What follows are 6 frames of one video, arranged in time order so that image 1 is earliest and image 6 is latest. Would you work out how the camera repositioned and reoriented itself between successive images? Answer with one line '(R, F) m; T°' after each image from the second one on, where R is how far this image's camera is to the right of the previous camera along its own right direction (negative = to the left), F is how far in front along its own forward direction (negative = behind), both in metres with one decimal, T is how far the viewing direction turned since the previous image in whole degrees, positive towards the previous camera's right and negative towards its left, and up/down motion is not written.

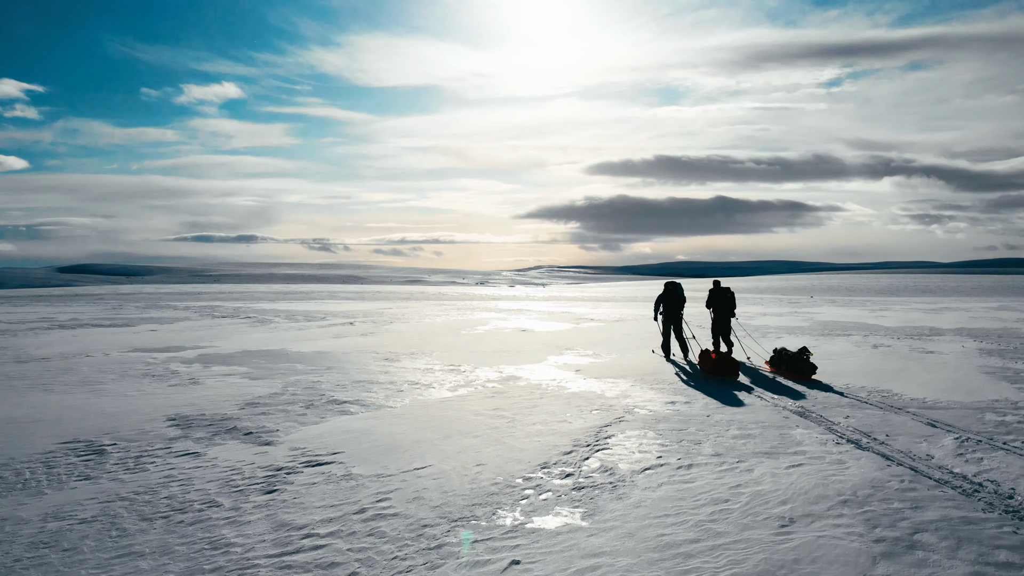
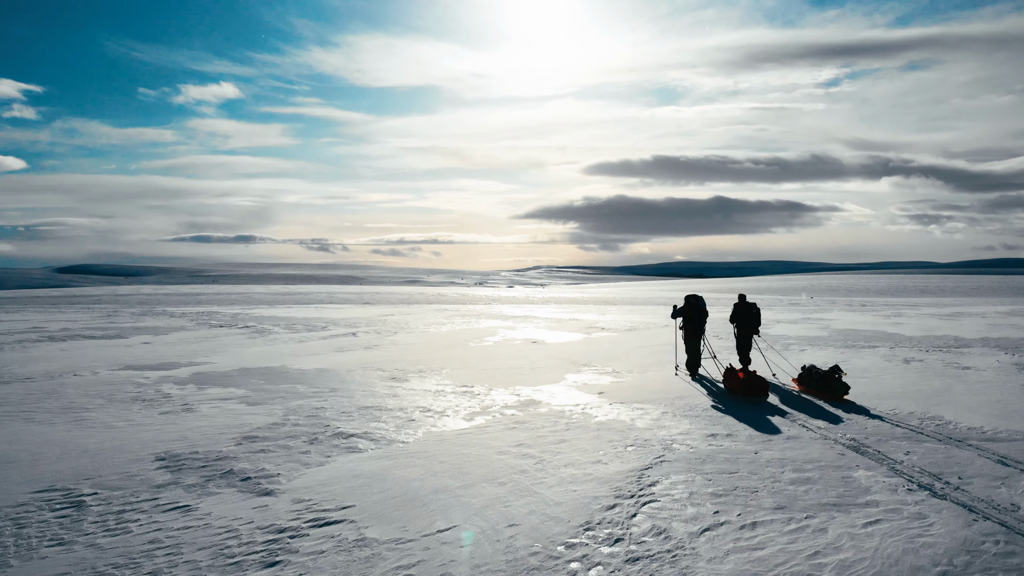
(-0.2, +0.5) m; 0°
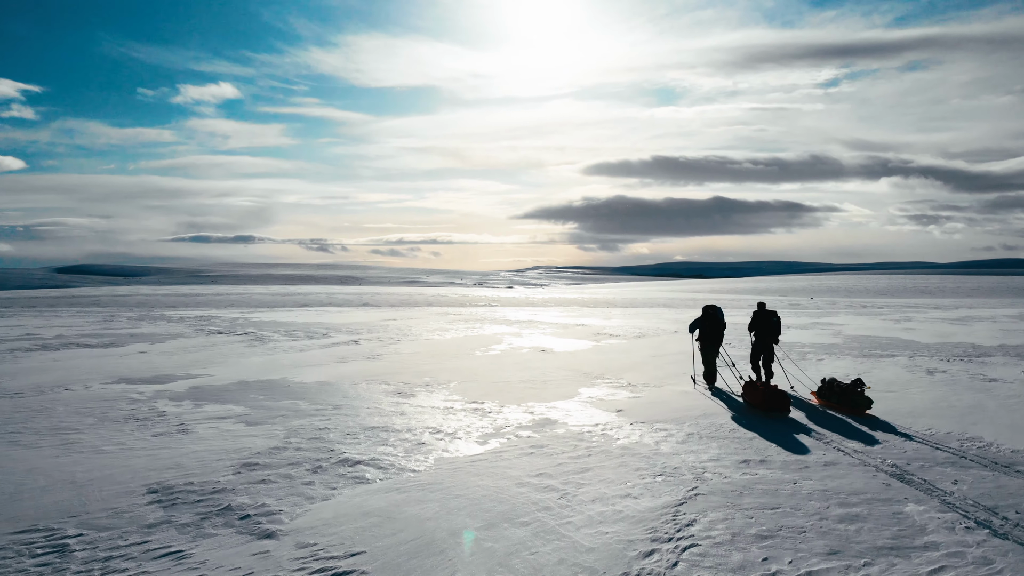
(-0.1, +0.3) m; 0°
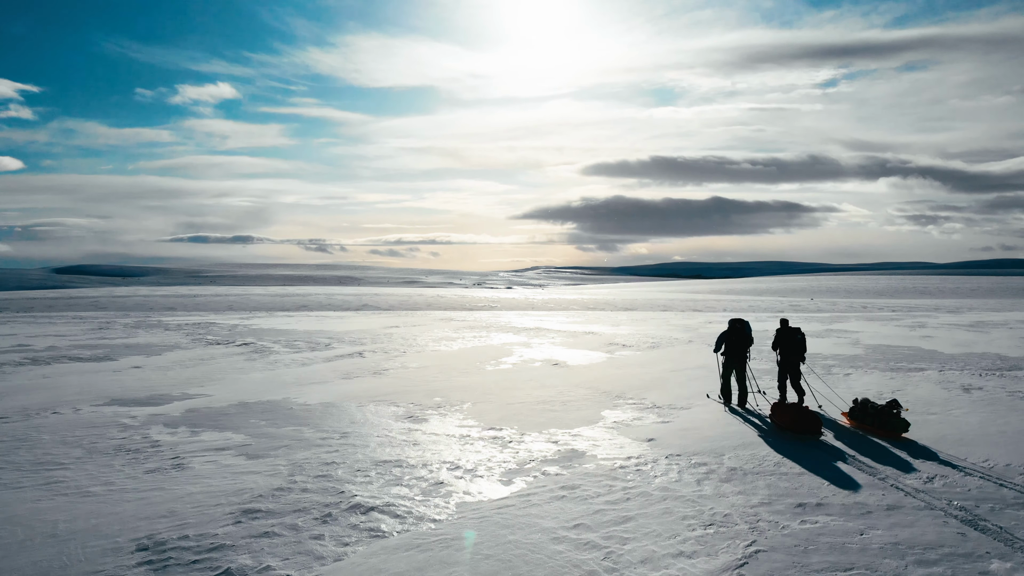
(-0.2, +0.4) m; 0°
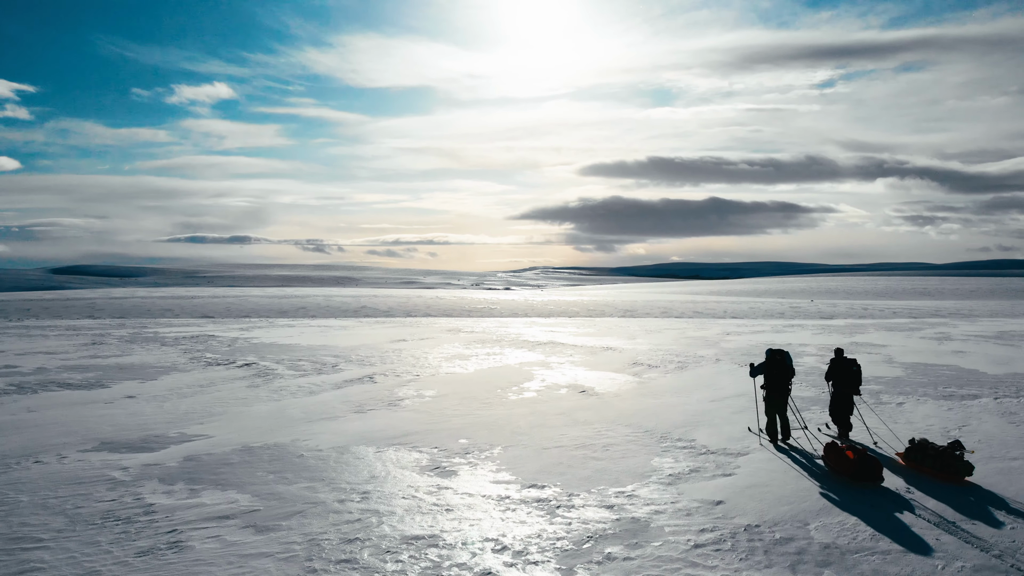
(-0.4, +0.7) m; 0°
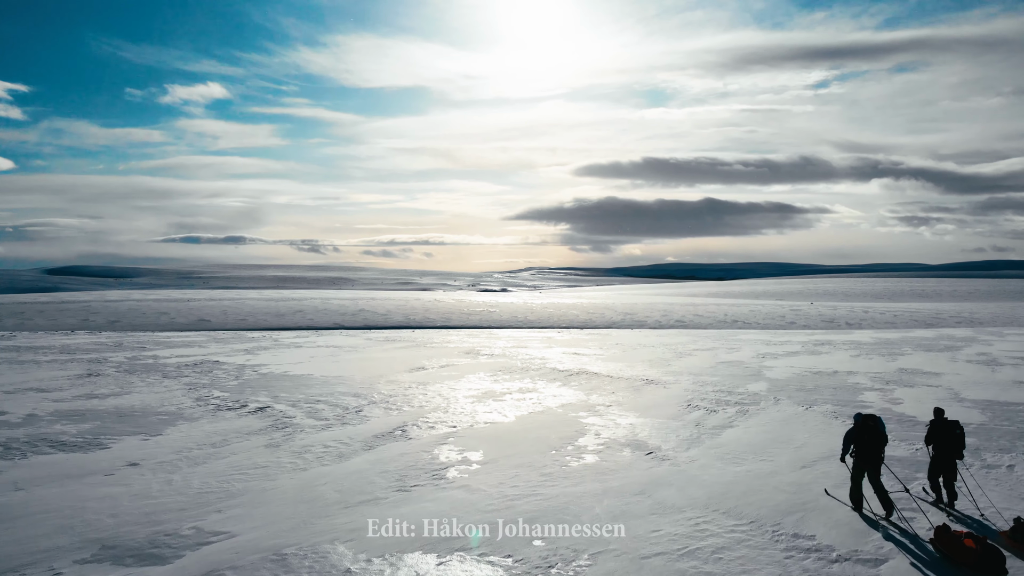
(-0.9, +1.1) m; 0°
